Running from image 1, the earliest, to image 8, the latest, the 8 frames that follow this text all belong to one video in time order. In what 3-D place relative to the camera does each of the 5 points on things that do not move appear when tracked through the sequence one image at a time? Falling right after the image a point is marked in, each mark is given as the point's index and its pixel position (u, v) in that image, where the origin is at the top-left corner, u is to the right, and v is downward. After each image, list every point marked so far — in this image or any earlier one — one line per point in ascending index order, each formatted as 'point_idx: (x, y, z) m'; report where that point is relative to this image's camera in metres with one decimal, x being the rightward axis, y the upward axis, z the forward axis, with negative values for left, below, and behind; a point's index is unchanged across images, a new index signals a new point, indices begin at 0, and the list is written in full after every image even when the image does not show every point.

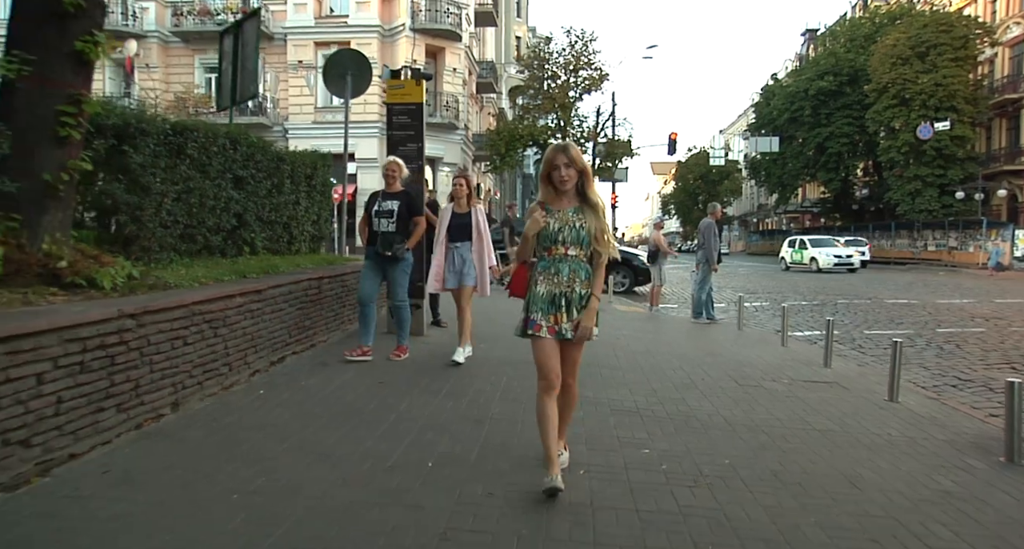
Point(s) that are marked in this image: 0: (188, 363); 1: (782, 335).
0: (-2.6, -0.7, +4.7) m
1: (+4.2, -0.9, +9.2) m
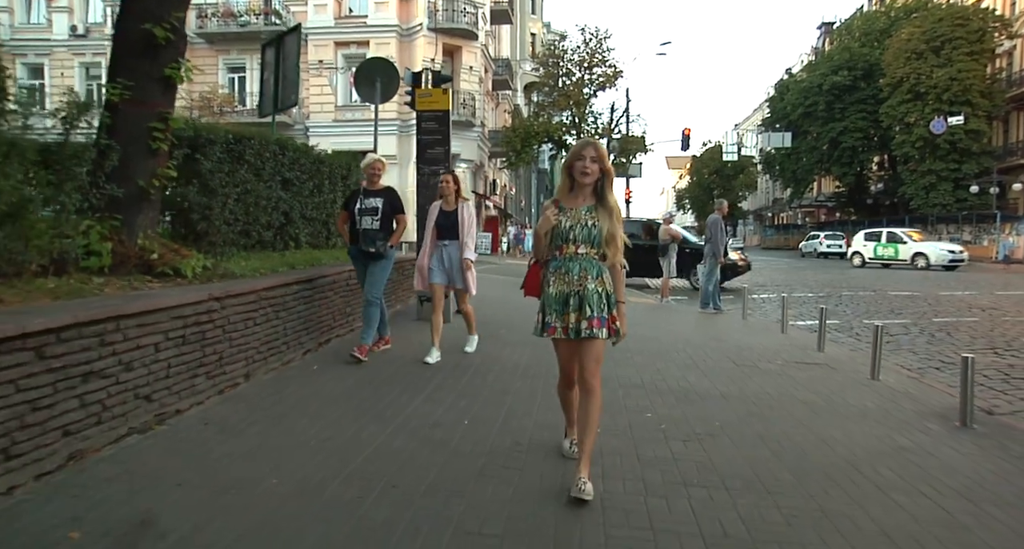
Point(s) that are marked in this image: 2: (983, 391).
0: (-2.4, -0.6, +5.5) m
1: (+4.5, -0.8, +9.8) m
2: (+5.0, -1.2, +6.3) m
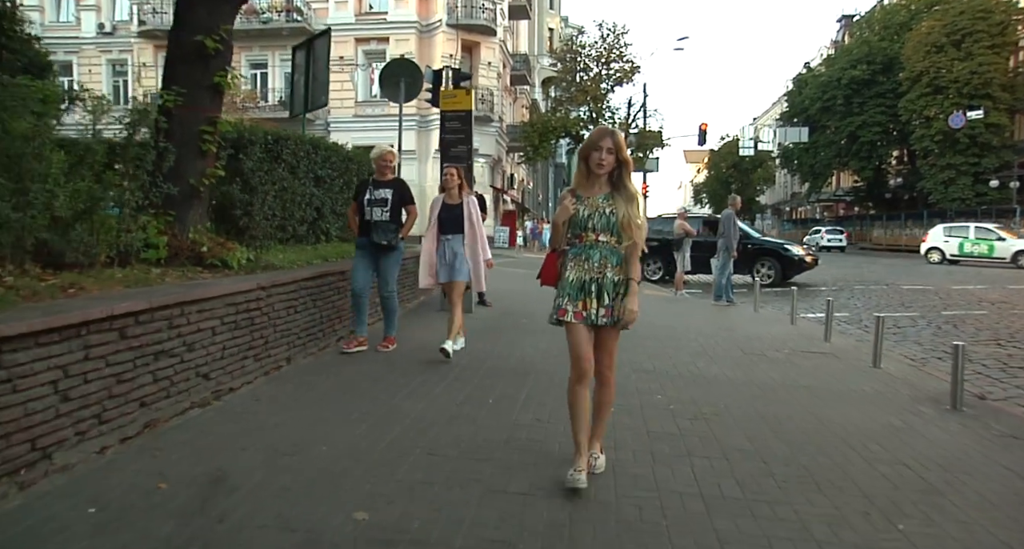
0: (-2.2, -0.5, +5.9) m
1: (+4.8, -0.7, +10.1) m
2: (+5.2, -1.1, +6.6) m
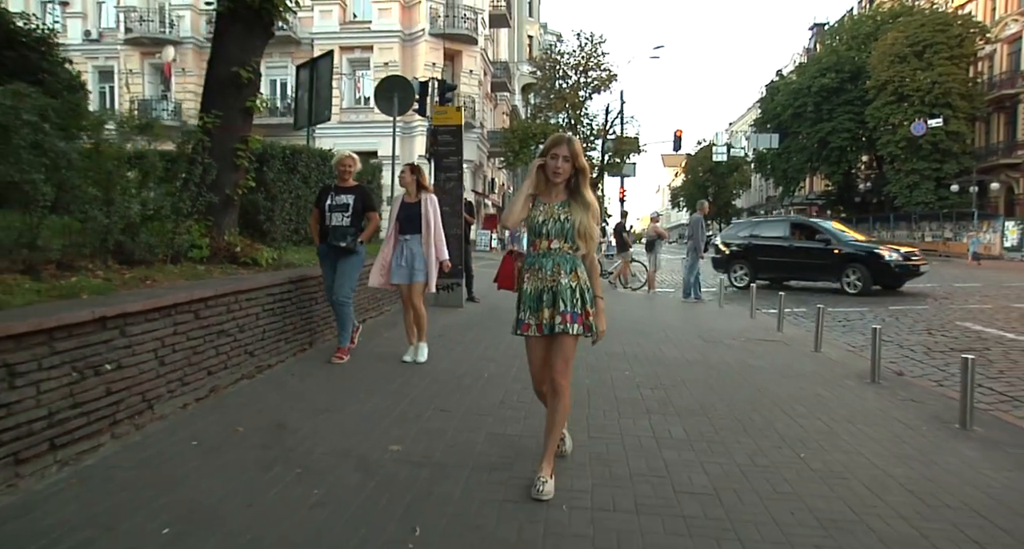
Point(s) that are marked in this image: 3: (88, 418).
0: (-2.3, -0.5, +6.8) m
1: (+4.6, -0.6, +11.2) m
2: (+5.1, -1.1, +7.7) m
3: (-2.5, -0.9, +3.6) m
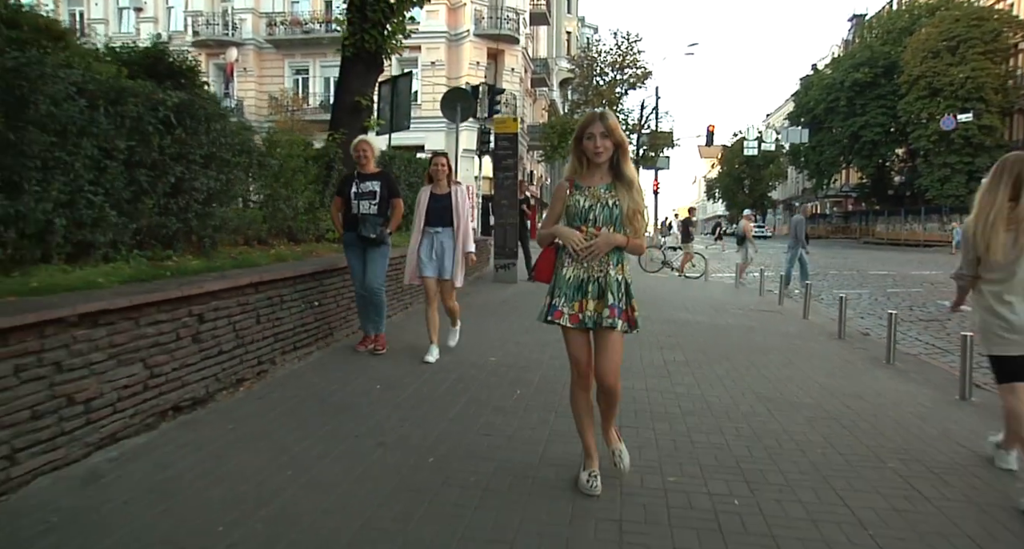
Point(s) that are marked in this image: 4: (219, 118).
0: (-1.6, -0.2, +9.0) m
1: (+5.5, -0.3, +13.0) m
2: (+5.8, -0.8, +9.5) m
3: (-2.0, -0.6, +5.7) m
4: (-2.6, +1.4, +5.3) m
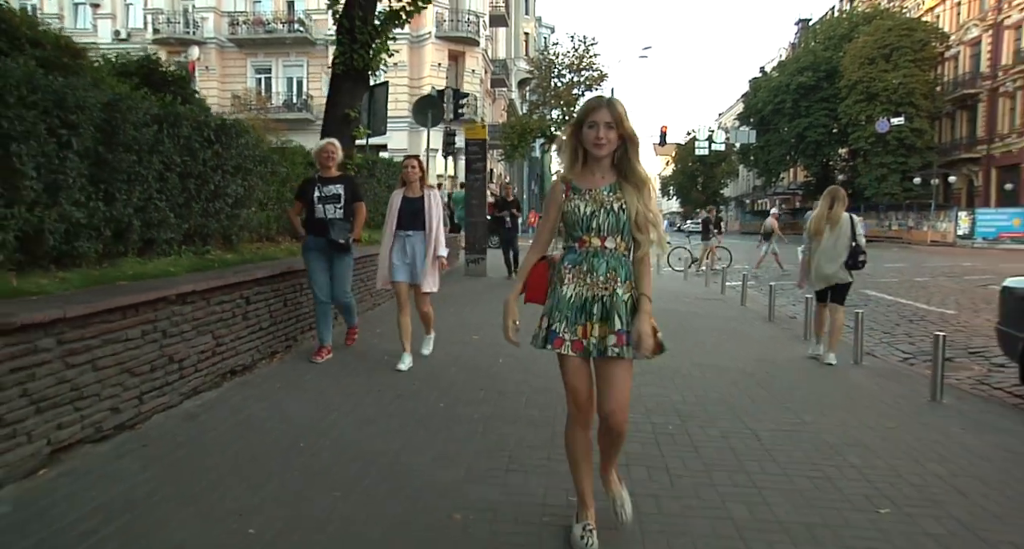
0: (-2.0, -0.1, +10.0) m
1: (+4.8, -0.1, +14.4) m
2: (+5.4, -0.6, +10.9) m
3: (-2.2, -0.5, +6.7) m
4: (-2.8, +1.5, +6.2) m
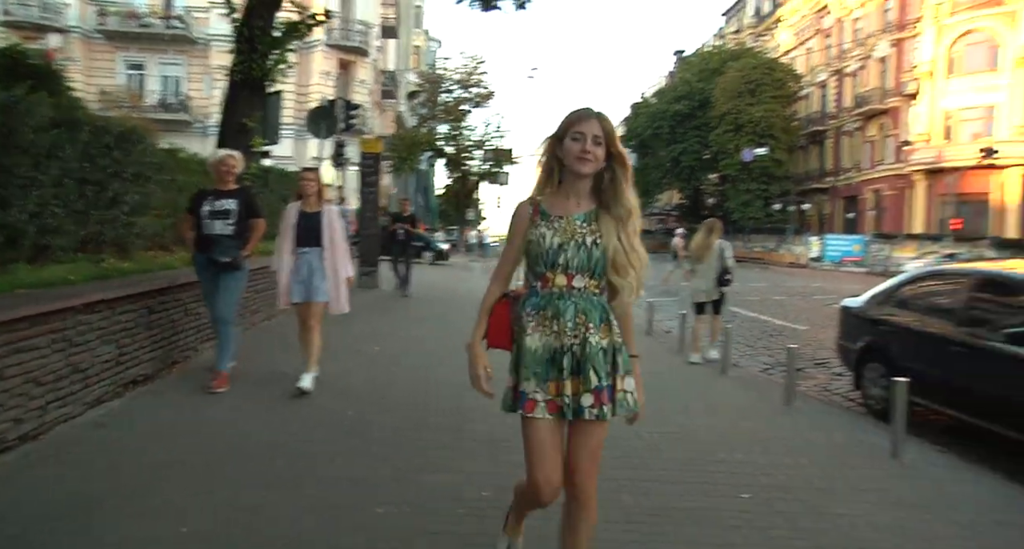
0: (-3.6, -0.3, +9.9) m
1: (+2.2, -0.6, +15.5) m
2: (+3.4, -1.0, +12.1) m
3: (-3.3, -0.6, +6.6) m
4: (-3.8, +1.4, +6.0) m
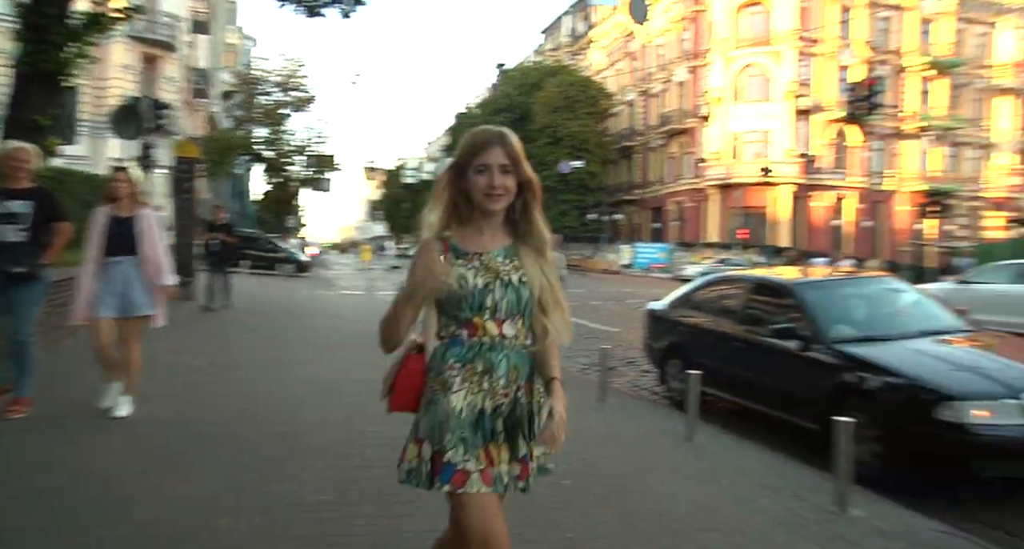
0: (-6.3, -0.5, +9.2) m
1: (-2.2, -0.8, +16.2) m
2: (-0.2, -1.2, +13.3) m
3: (-5.0, -0.8, +6.1) m
4: (-5.4, +1.3, +5.5) m
